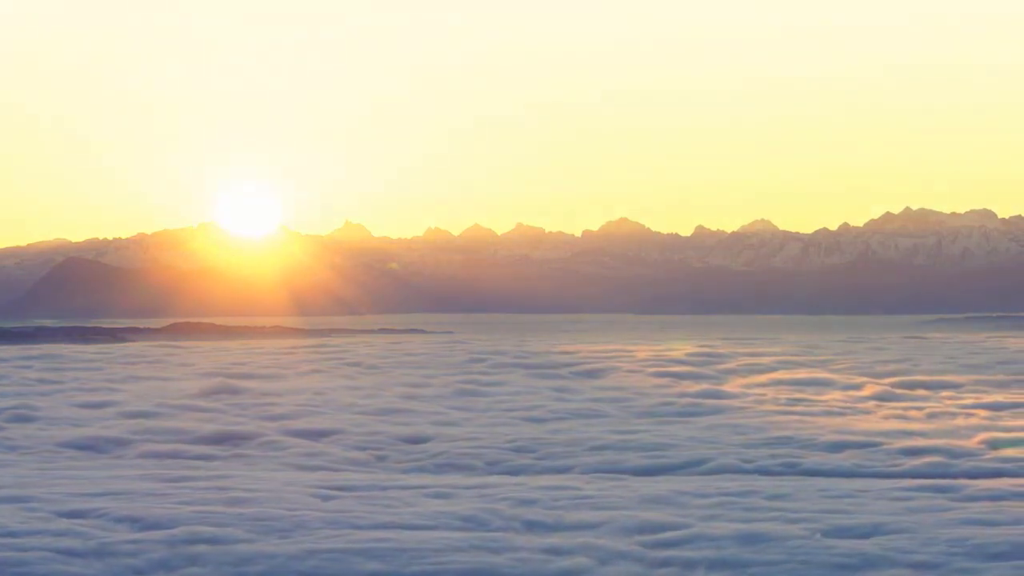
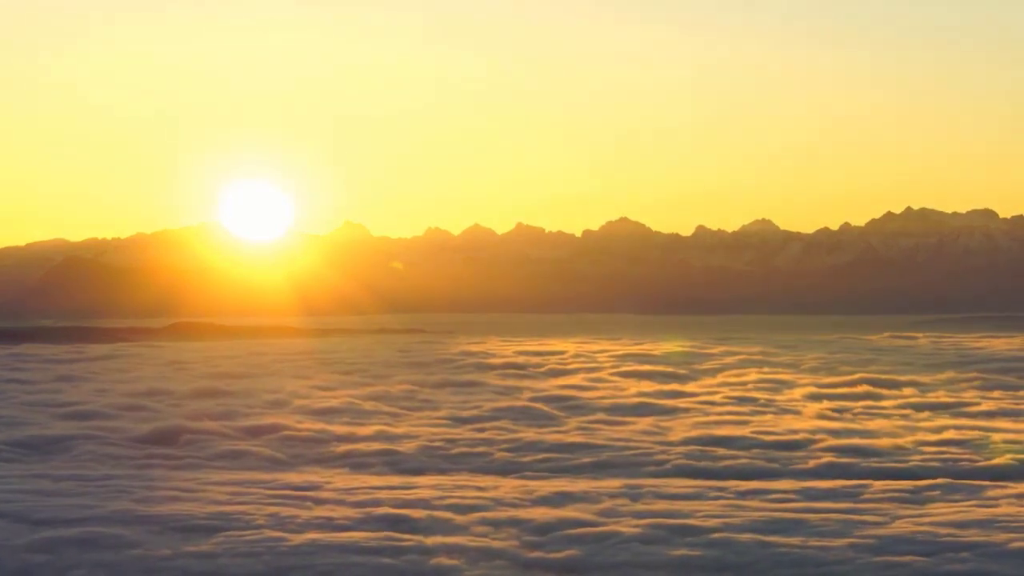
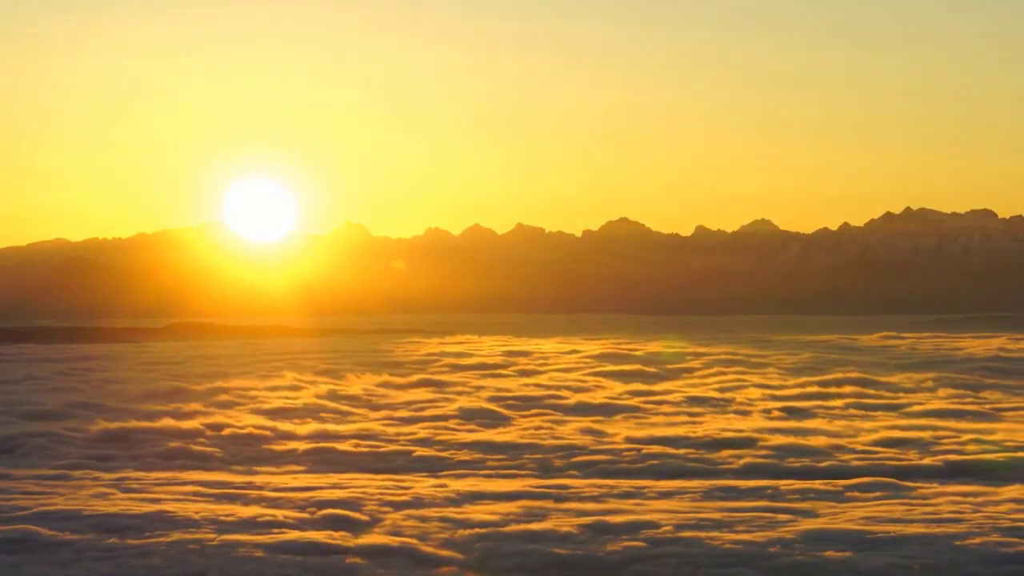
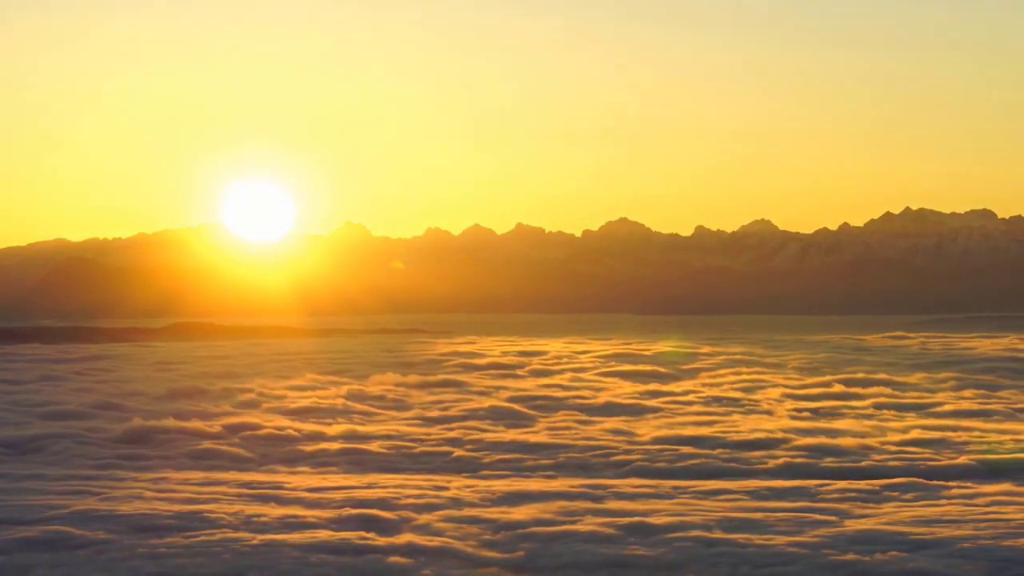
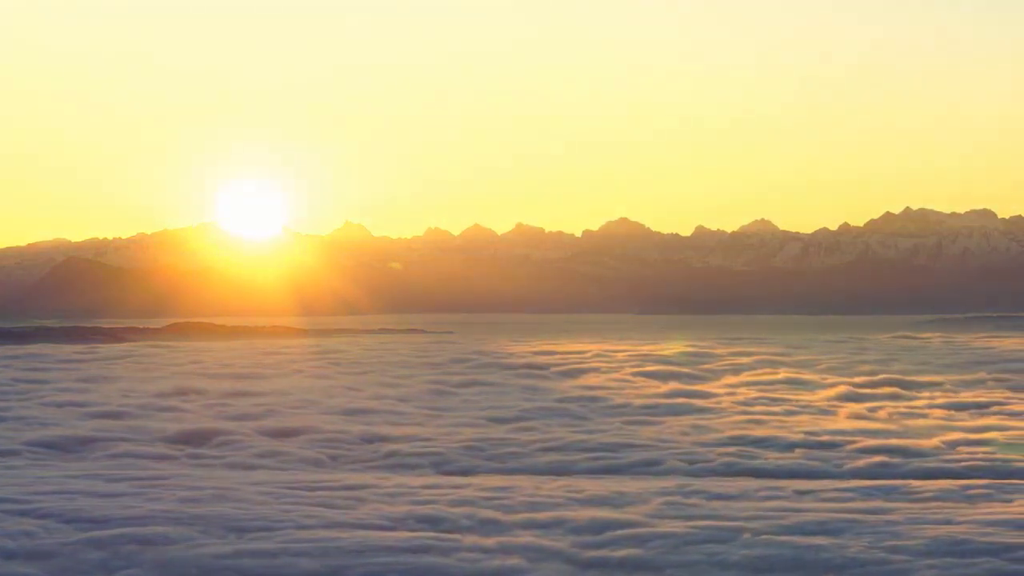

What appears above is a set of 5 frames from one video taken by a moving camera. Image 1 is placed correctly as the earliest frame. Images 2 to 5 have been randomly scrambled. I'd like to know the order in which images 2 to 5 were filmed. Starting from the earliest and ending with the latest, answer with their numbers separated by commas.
5, 2, 4, 3
